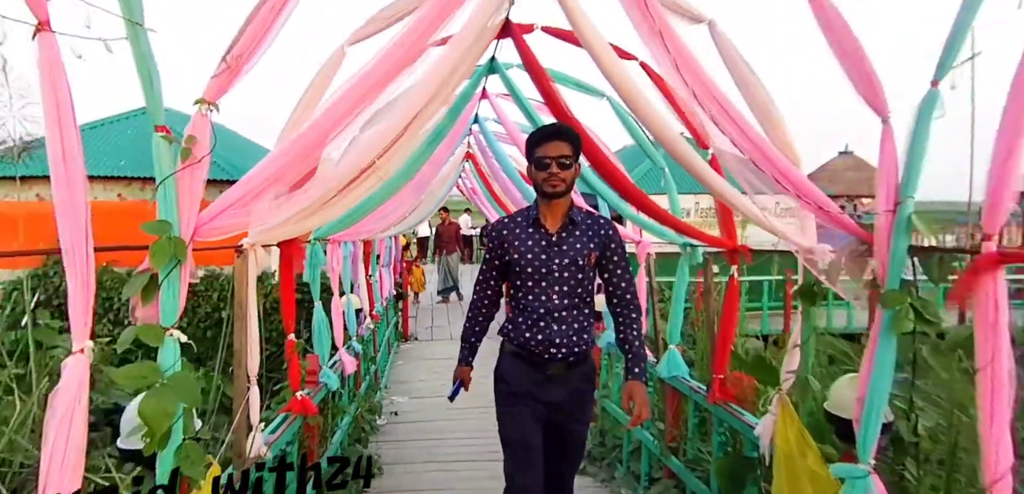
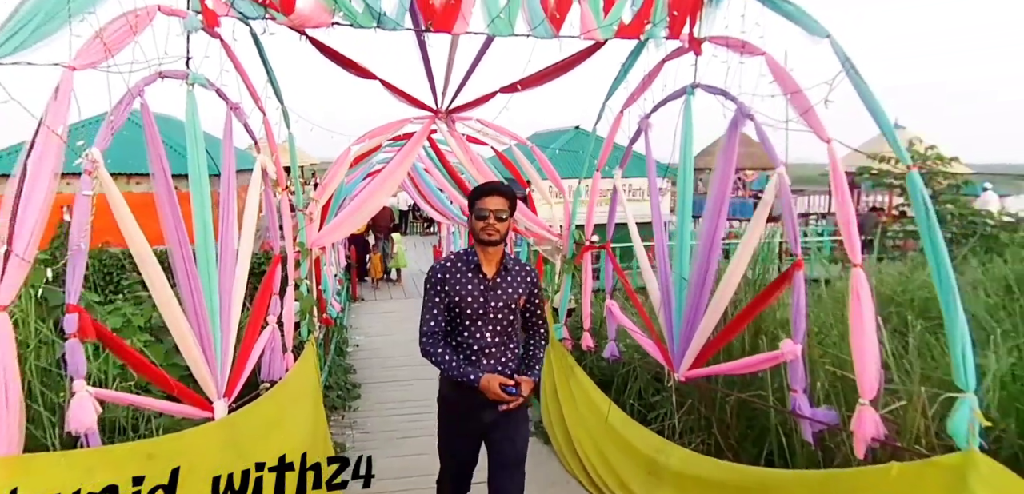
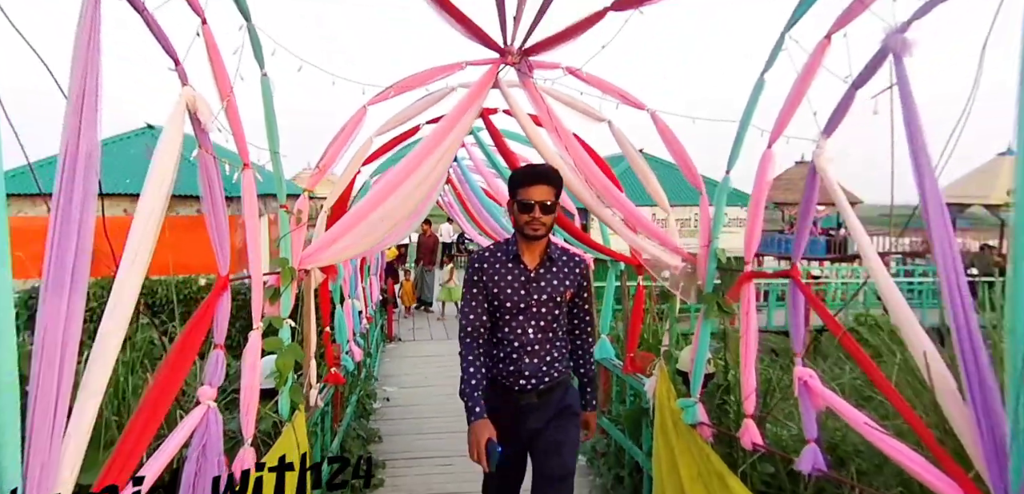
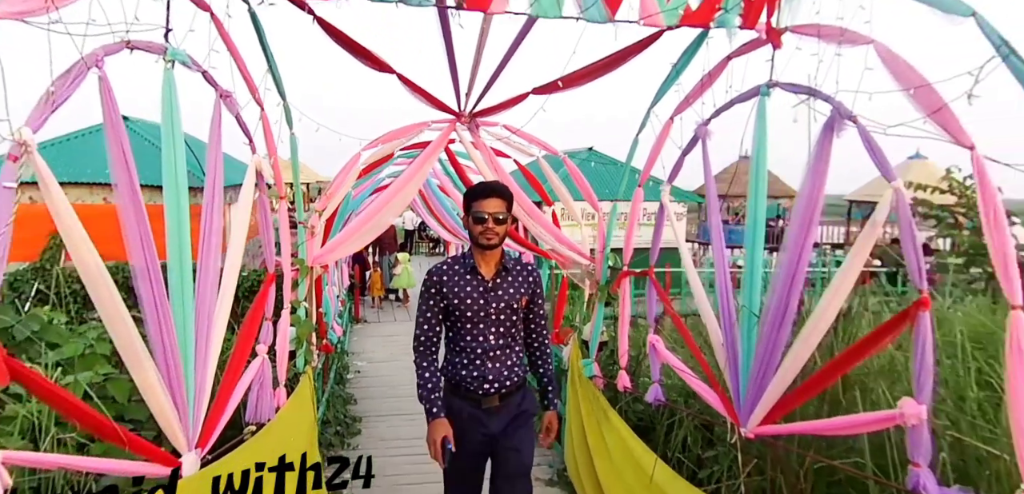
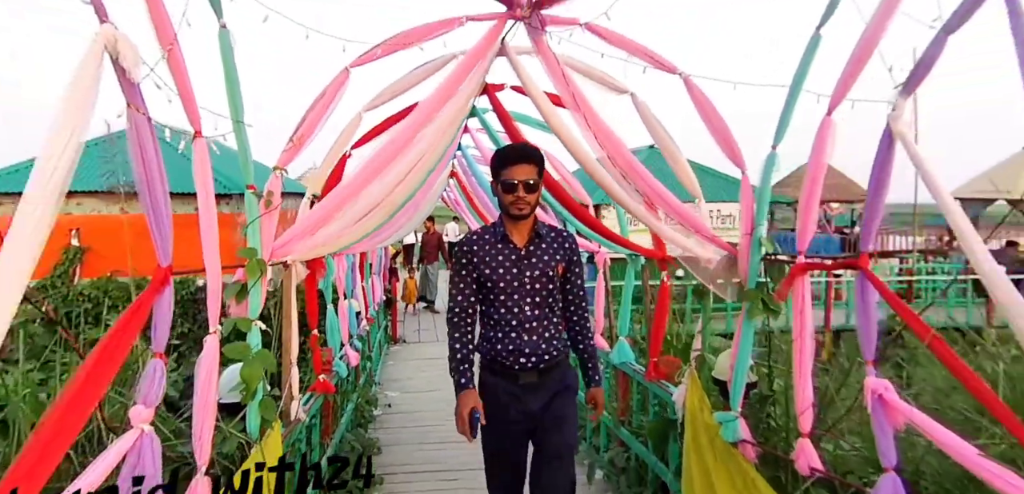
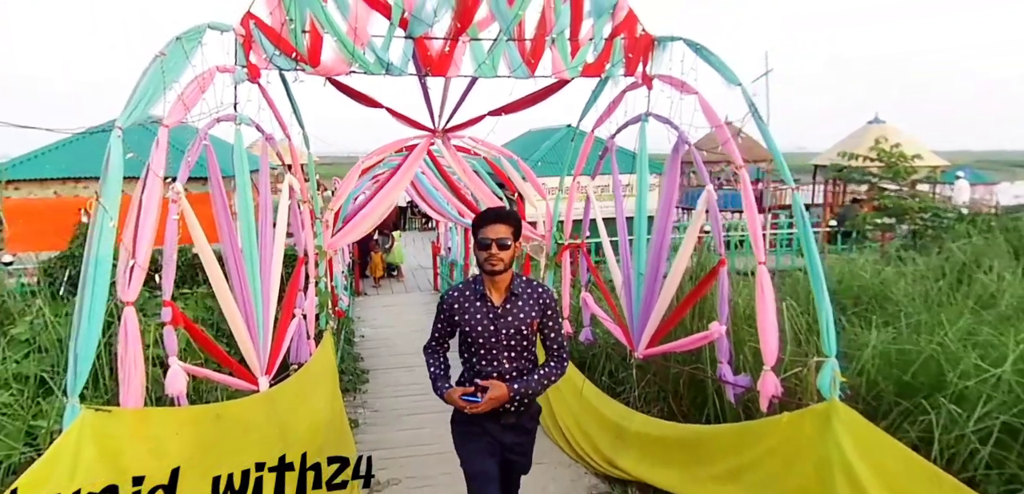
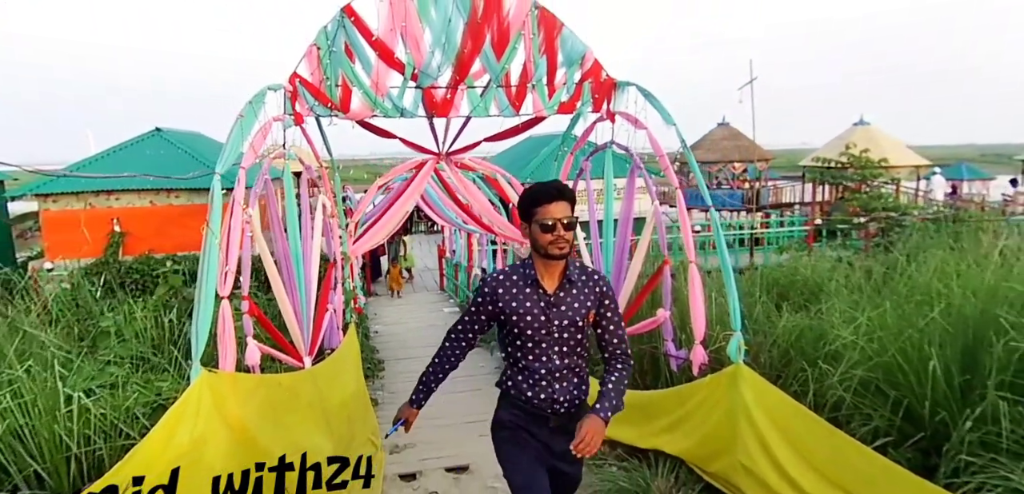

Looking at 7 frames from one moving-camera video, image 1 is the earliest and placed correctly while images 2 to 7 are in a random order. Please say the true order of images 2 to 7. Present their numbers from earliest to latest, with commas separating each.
5, 3, 4, 2, 6, 7
